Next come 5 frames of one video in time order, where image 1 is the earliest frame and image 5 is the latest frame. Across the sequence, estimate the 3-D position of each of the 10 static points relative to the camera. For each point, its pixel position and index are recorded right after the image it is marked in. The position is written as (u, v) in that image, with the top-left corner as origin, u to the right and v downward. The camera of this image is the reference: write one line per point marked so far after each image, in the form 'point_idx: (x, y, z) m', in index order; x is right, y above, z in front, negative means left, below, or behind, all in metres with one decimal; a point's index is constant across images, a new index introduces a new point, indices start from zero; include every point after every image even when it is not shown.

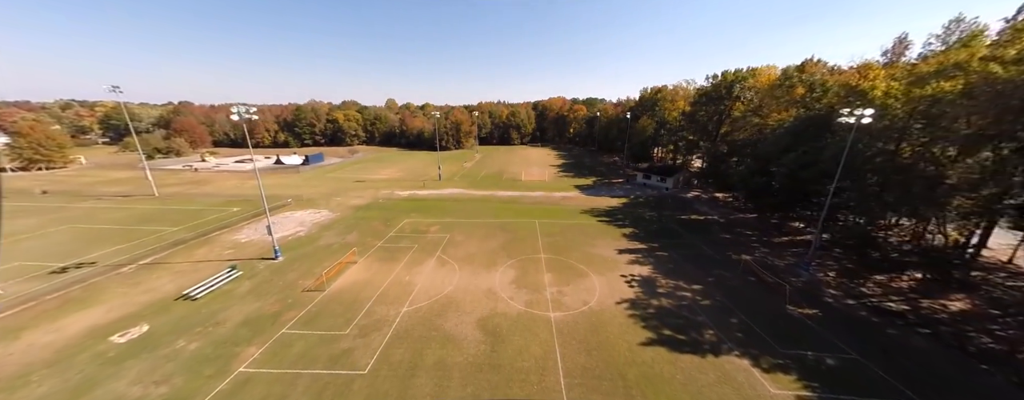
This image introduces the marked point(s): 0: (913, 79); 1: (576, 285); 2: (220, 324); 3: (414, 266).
0: (+27.0, +8.2, +17.6) m
1: (+4.3, -5.7, +17.5) m
2: (-15.6, -6.6, +13.9) m
3: (-7.4, -5.0, +19.7) m
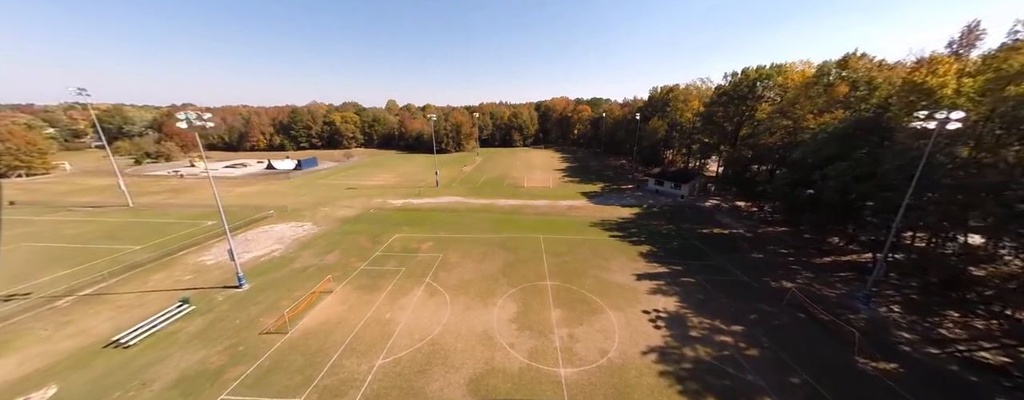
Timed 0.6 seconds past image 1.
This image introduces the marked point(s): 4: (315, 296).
0: (+27.0, +7.1, +14.5) m
1: (+4.3, -6.9, +14.5) m
2: (-15.6, -7.9, +11.1) m
3: (-7.3, -6.3, +16.8) m
4: (-12.8, -6.2, +16.9) m
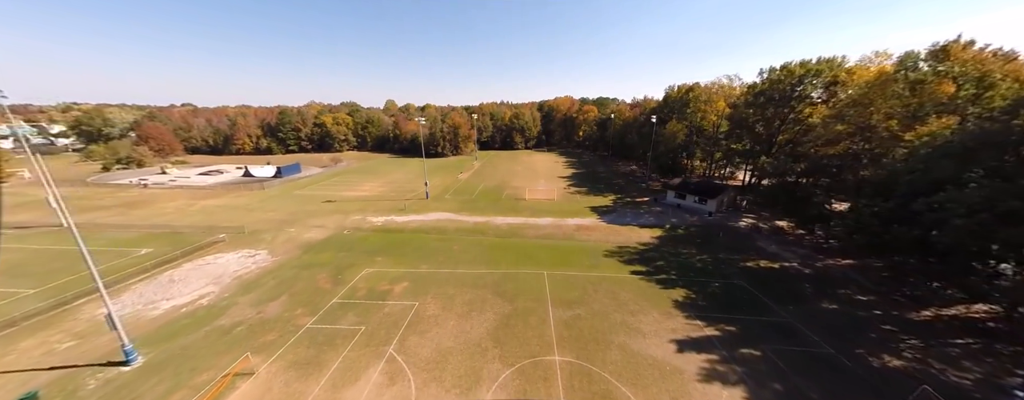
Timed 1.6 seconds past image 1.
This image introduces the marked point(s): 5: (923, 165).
0: (+26.7, +4.9, +9.2) m
1: (+4.0, -9.0, +9.4) m
2: (-16.0, -10.0, +6.2) m
3: (-7.6, -8.4, +11.8) m
4: (-13.1, -8.3, +12.0) m
5: (+24.1, +2.2, +15.2) m
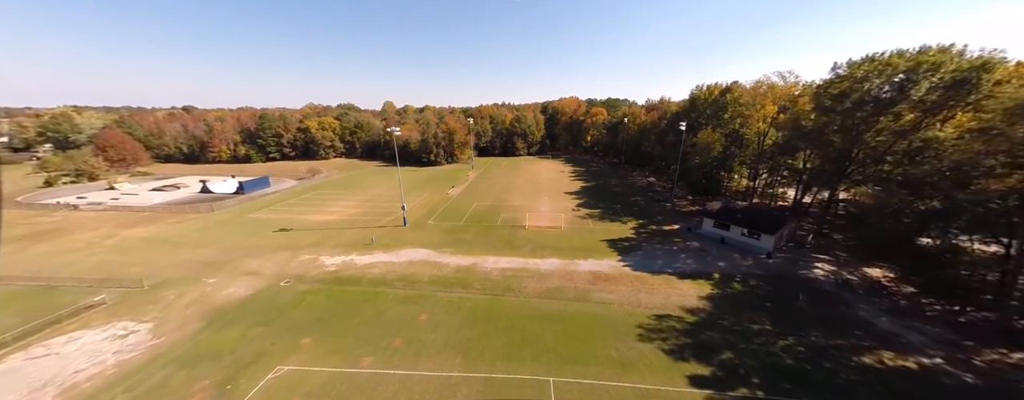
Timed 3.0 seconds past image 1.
0: (+25.9, +1.7, +1.5) m
1: (+3.2, -12.3, +2.1) m
2: (-16.8, -13.2, -0.9) m
3: (-8.4, -11.6, +4.6) m
4: (-13.8, -11.5, +4.8) m
5: (+23.4, -1.1, +7.6) m
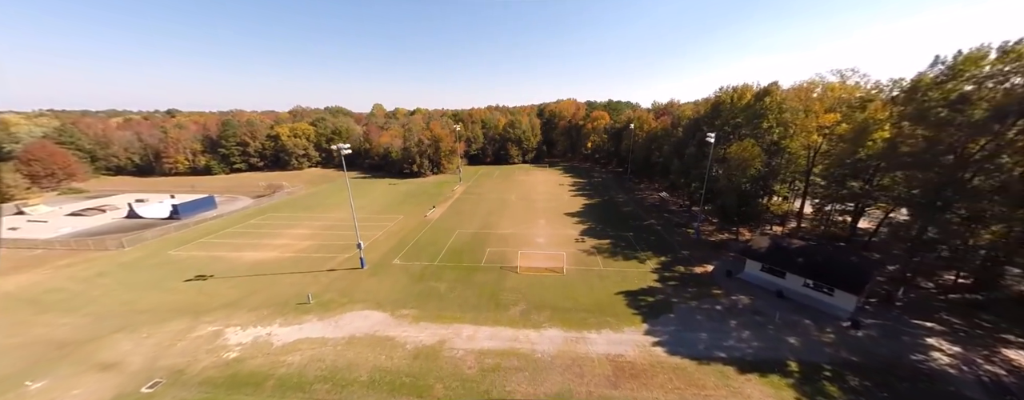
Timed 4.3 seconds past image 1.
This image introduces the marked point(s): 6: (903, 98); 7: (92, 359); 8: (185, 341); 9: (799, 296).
0: (+25.0, -1.2, -5.1) m
1: (+2.4, -15.3, -4.8) m
2: (-17.6, -16.4, -8.0) m
3: (-9.2, -14.8, -2.4) m
4: (-14.6, -14.7, -2.3) m
5: (+22.4, -4.0, +1.0) m
6: (+28.5, +7.6, +19.0) m
7: (-24.6, -9.3, +15.6) m
8: (-21.0, -9.0, +16.9) m
9: (+21.5, -7.0, +19.6) m
